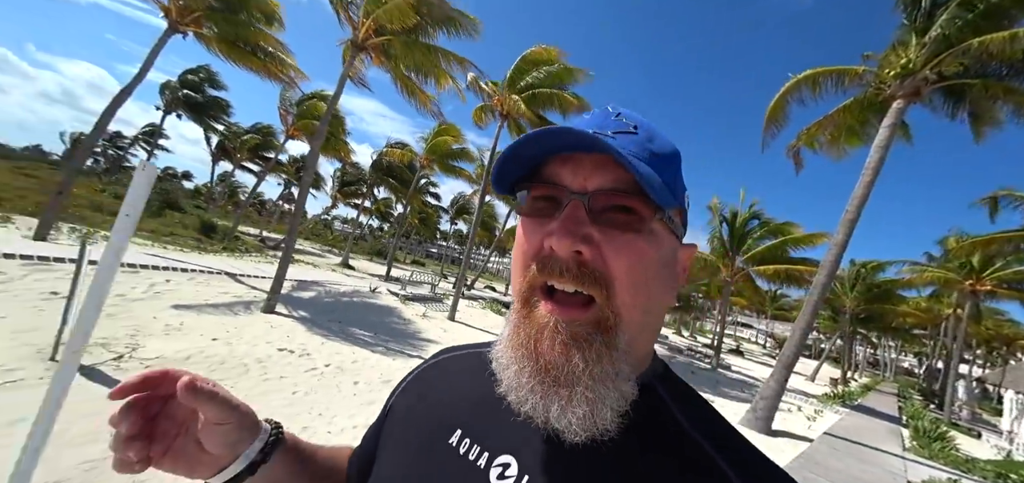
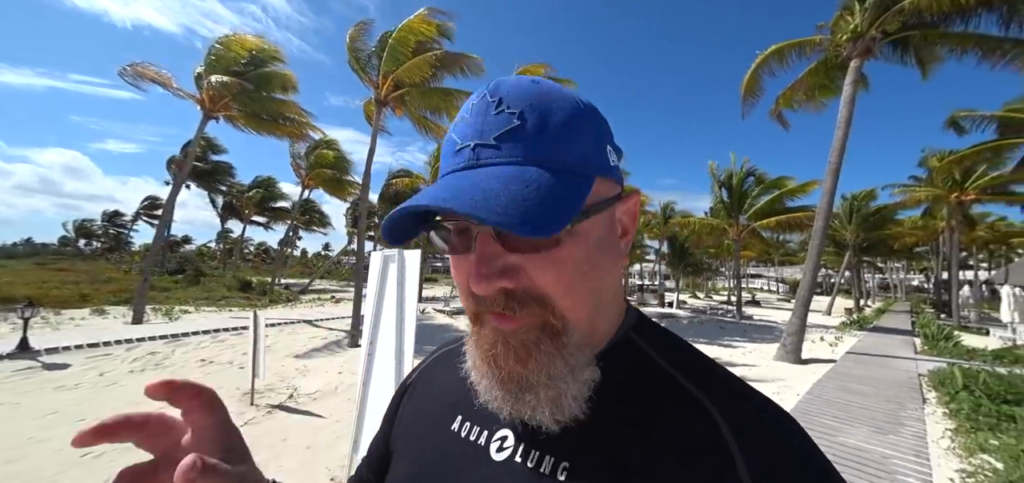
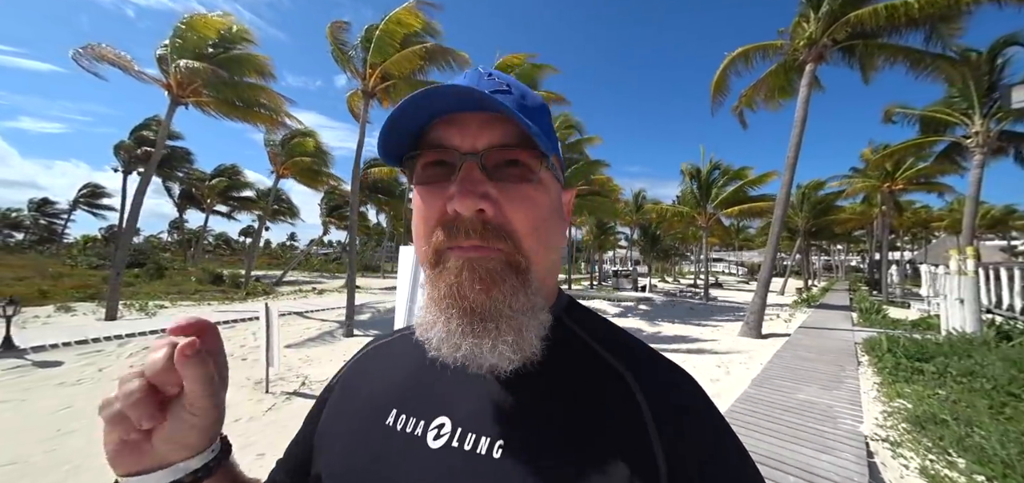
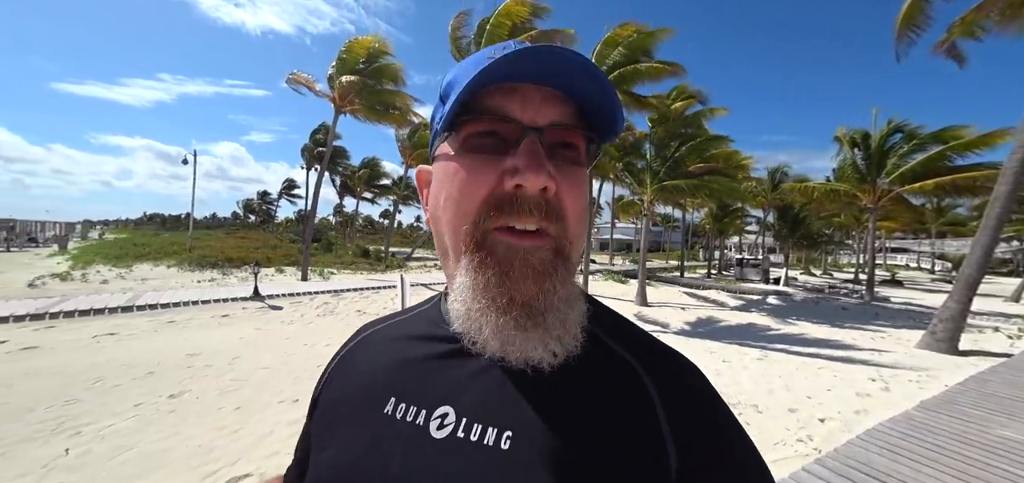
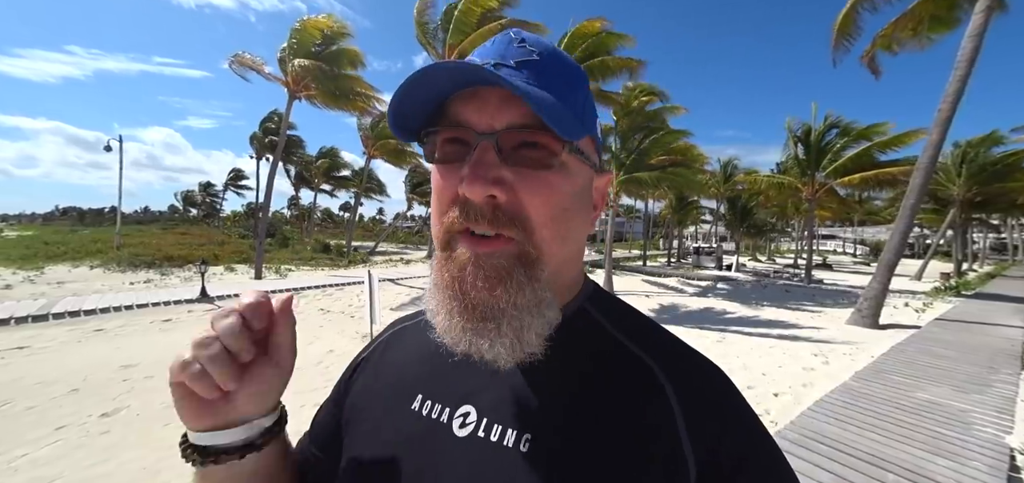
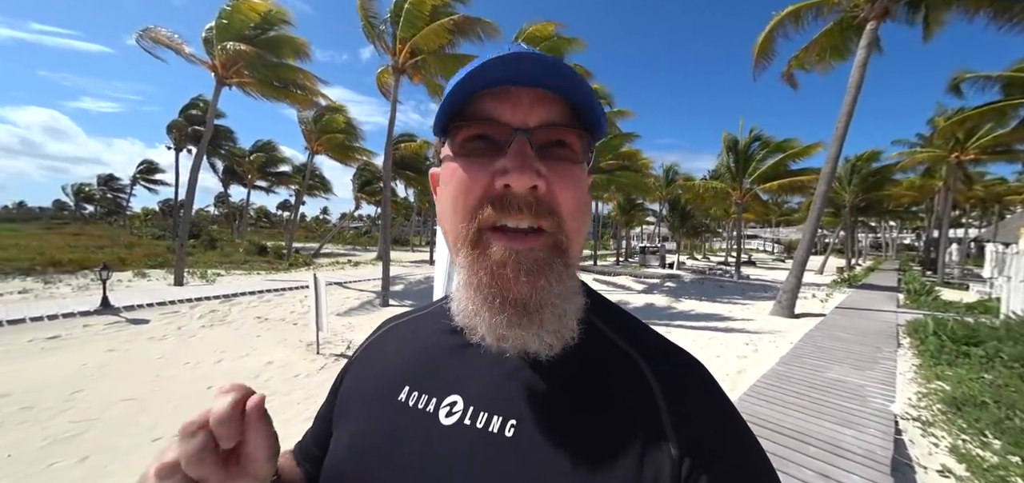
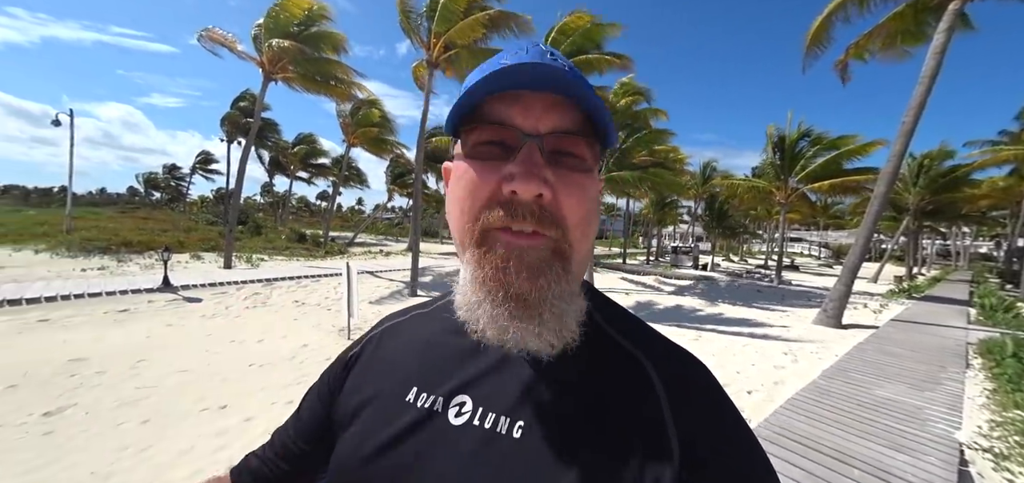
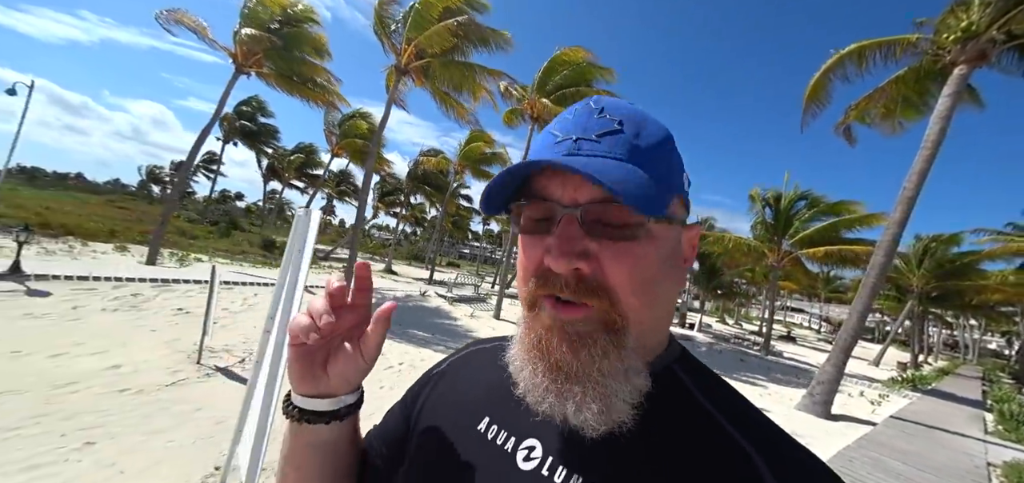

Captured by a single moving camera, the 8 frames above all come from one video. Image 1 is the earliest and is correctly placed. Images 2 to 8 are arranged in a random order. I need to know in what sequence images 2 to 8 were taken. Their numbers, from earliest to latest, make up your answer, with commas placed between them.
8, 2, 3, 6, 7, 5, 4
